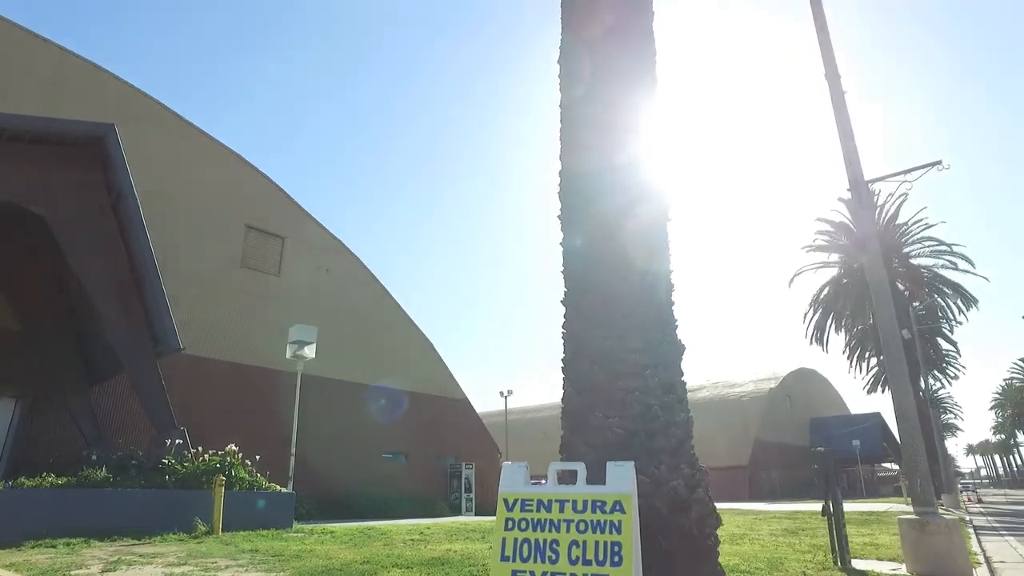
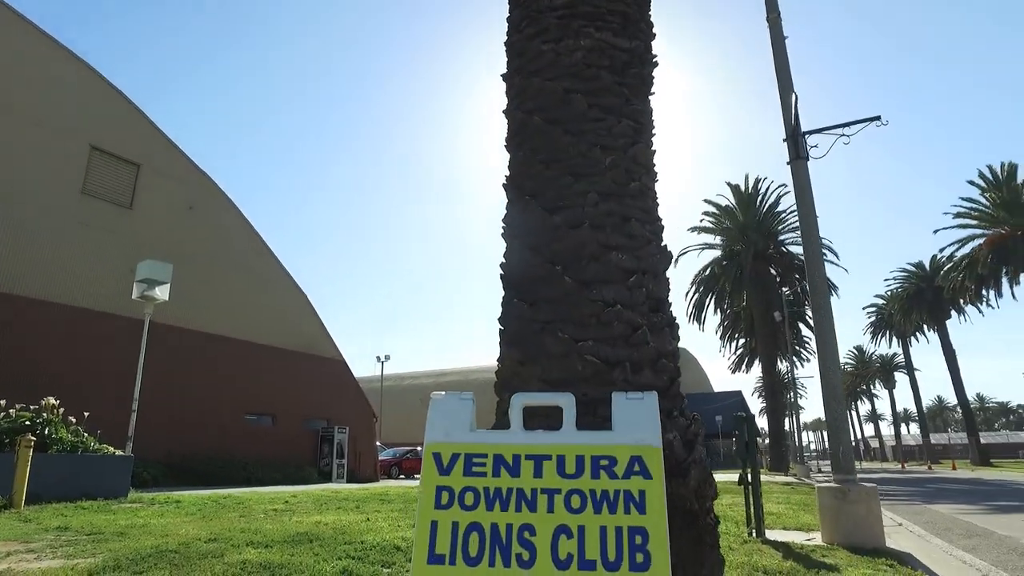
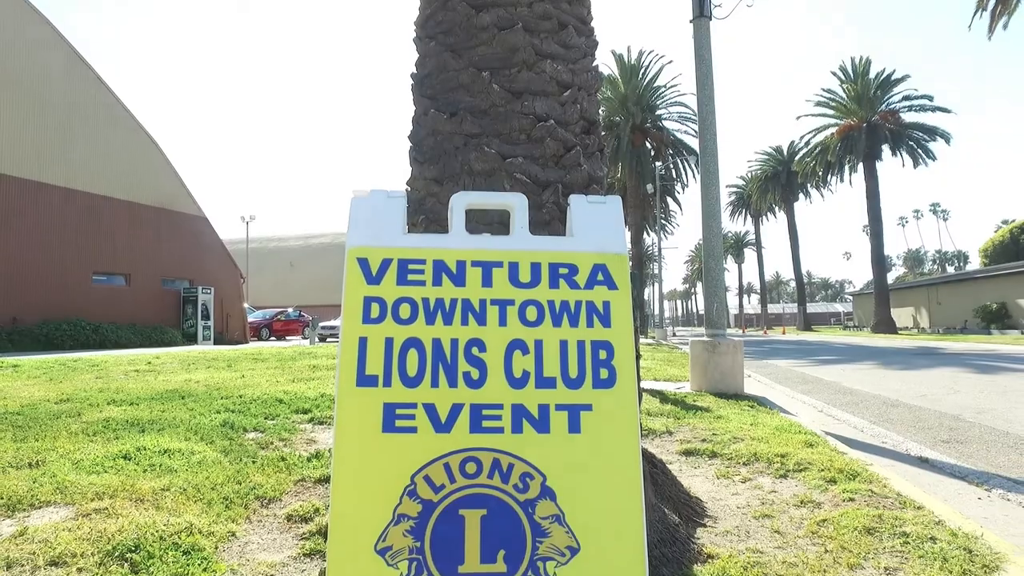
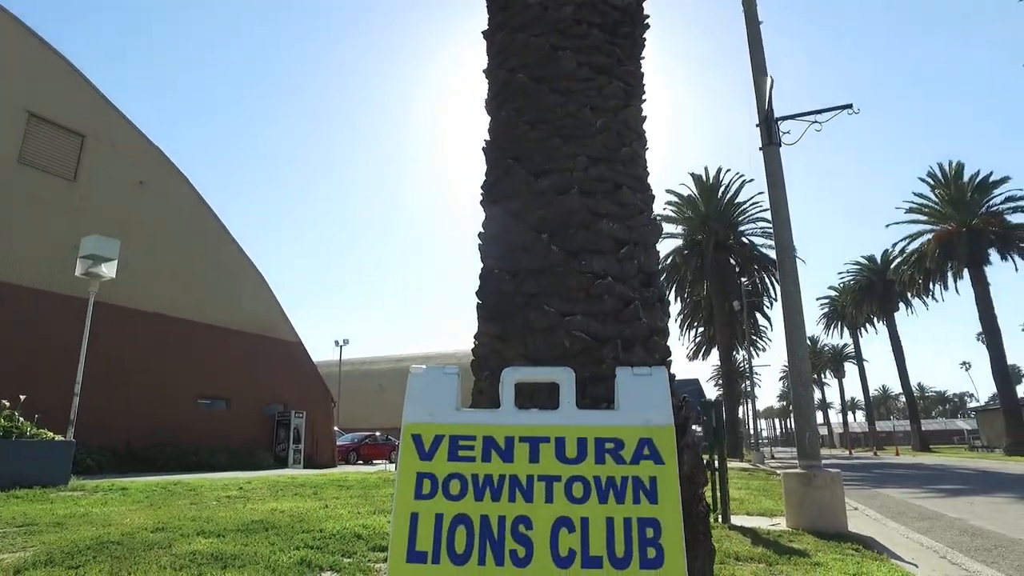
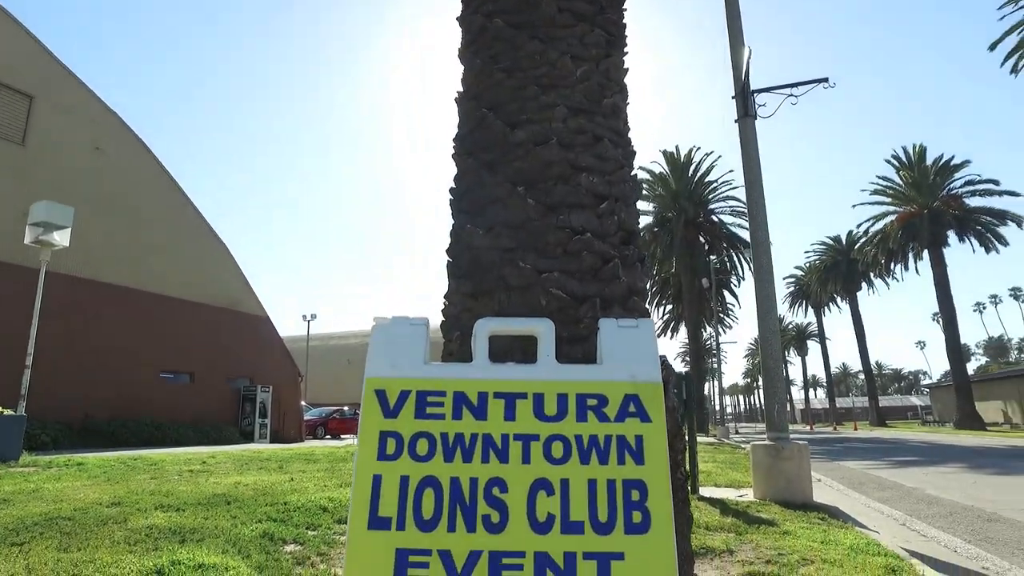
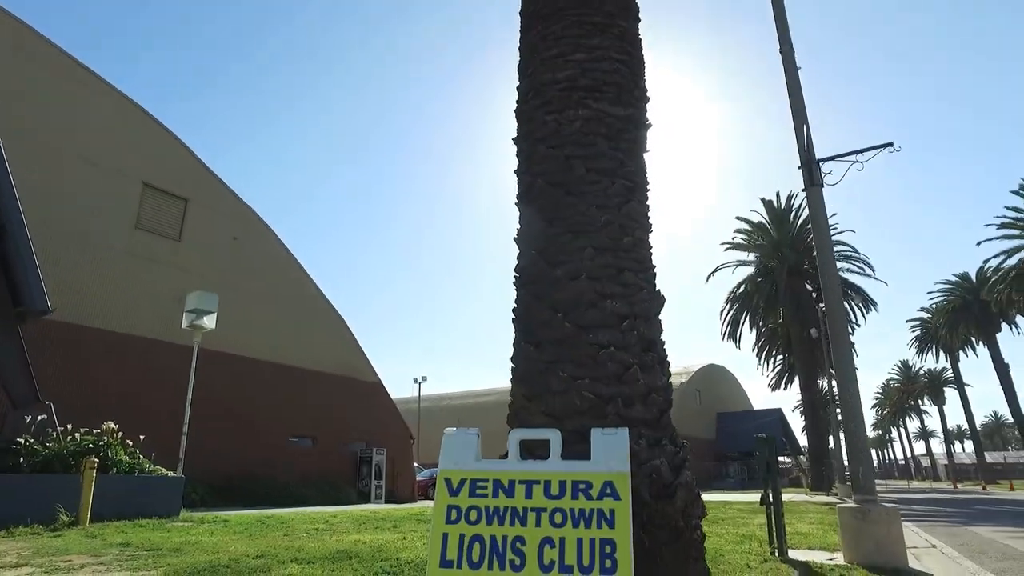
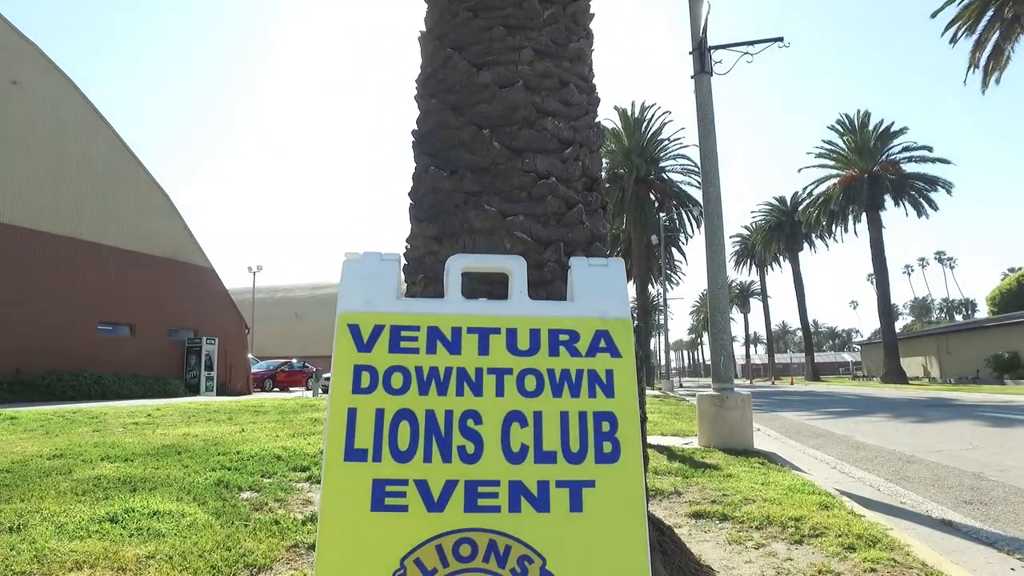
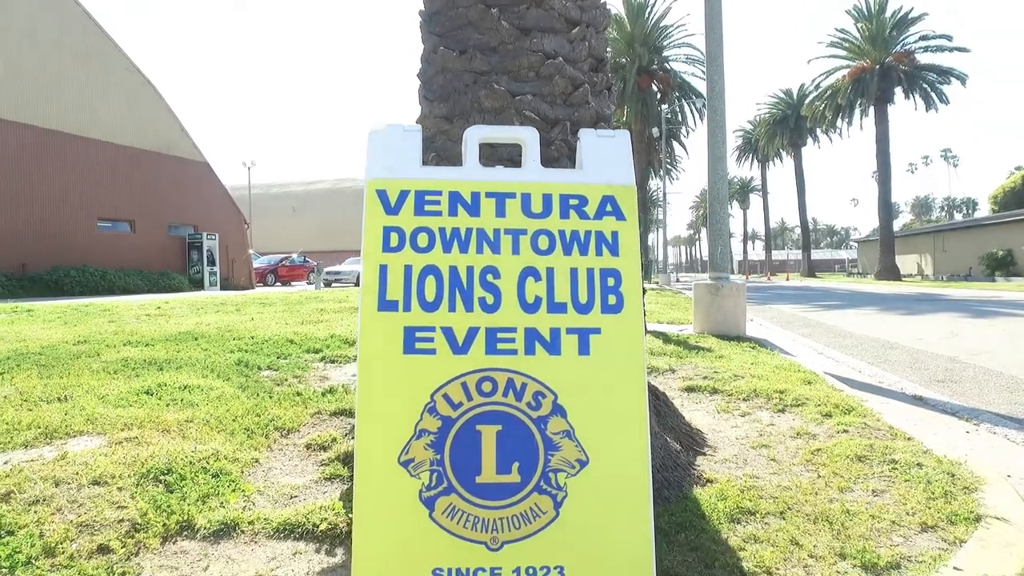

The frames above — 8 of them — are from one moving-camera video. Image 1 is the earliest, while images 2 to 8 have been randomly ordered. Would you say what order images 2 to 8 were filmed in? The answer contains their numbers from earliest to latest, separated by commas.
6, 2, 4, 5, 7, 3, 8
